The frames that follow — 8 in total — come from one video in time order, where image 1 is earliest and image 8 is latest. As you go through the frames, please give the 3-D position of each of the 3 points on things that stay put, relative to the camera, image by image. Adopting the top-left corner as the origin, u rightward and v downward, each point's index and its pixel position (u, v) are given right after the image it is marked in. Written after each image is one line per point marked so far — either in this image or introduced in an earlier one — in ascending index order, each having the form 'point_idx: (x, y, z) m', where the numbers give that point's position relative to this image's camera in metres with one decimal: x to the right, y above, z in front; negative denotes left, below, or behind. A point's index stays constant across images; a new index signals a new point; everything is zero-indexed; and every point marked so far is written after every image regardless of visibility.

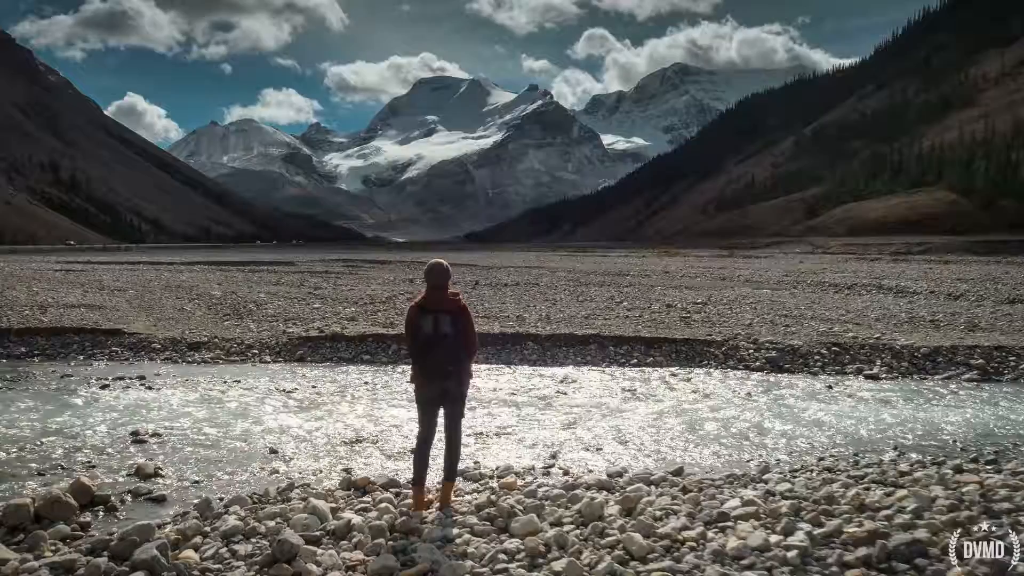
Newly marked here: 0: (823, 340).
0: (+5.0, -0.8, +11.7) m
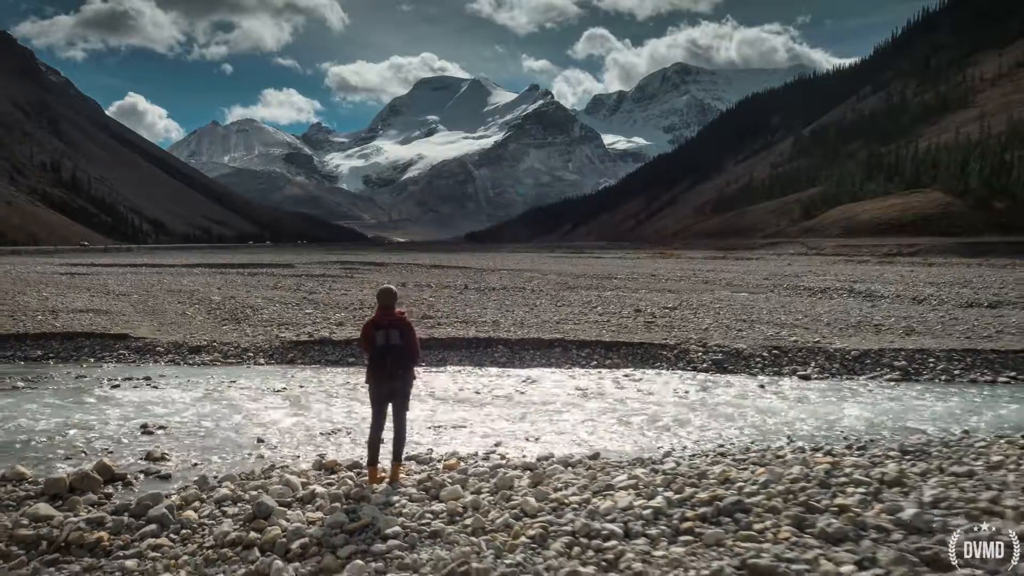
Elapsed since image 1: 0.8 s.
0: (+4.5, -1.0, +12.9) m
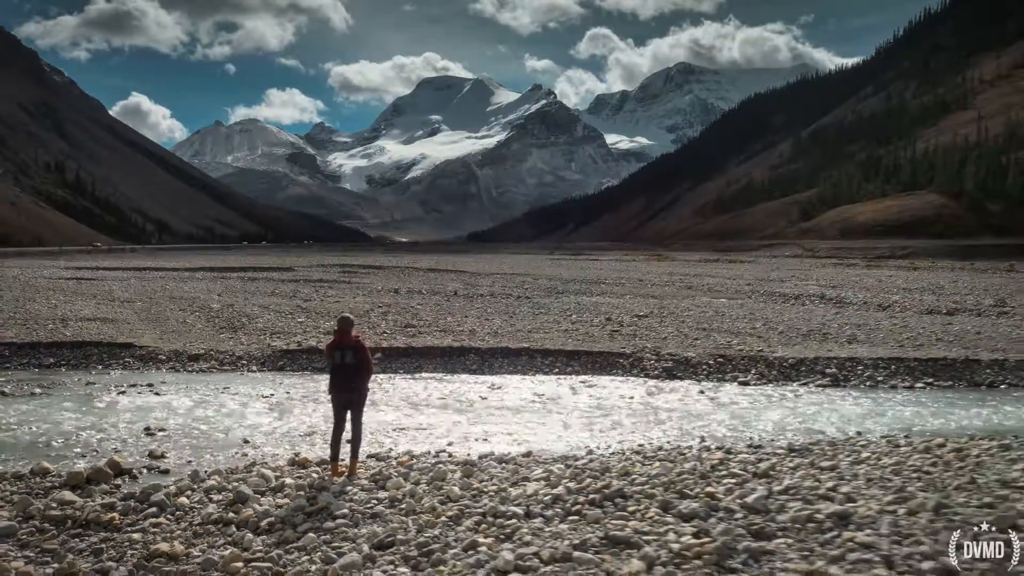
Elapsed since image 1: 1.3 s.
0: (+3.9, -1.3, +14.1) m
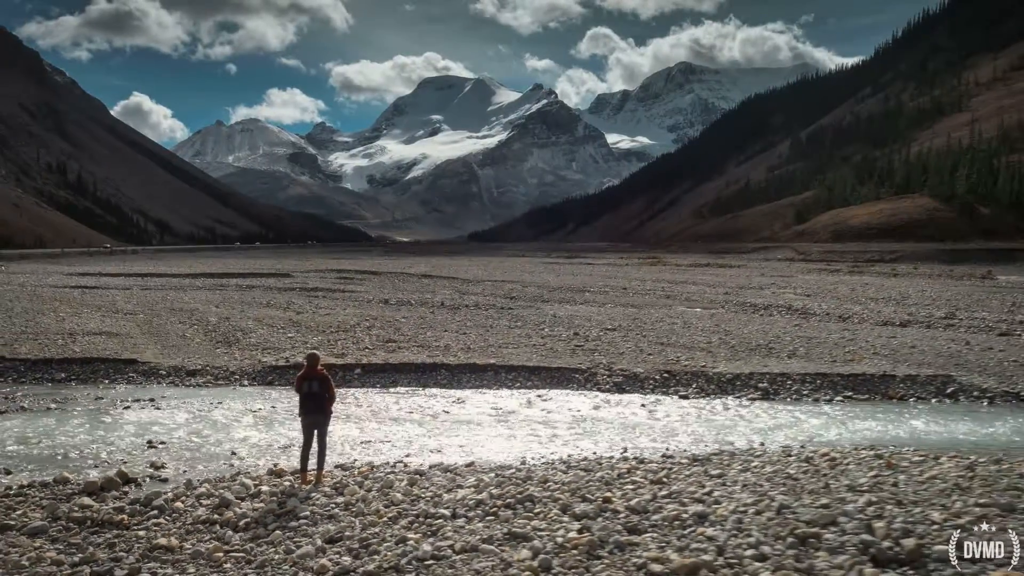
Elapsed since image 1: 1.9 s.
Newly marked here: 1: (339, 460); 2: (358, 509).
0: (+3.2, -1.7, +15.5) m
1: (-2.3, -2.3, +9.4) m
2: (-1.6, -2.3, +7.3) m
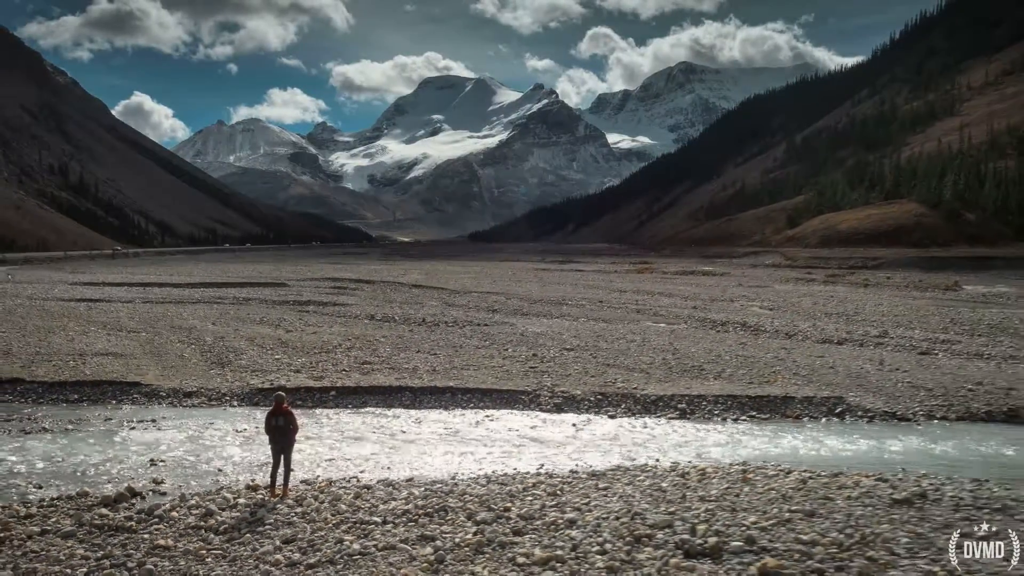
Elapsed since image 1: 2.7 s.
0: (+2.1, -2.5, +17.8) m
1: (-3.4, -3.1, +11.7) m
2: (-2.7, -3.0, +9.5) m
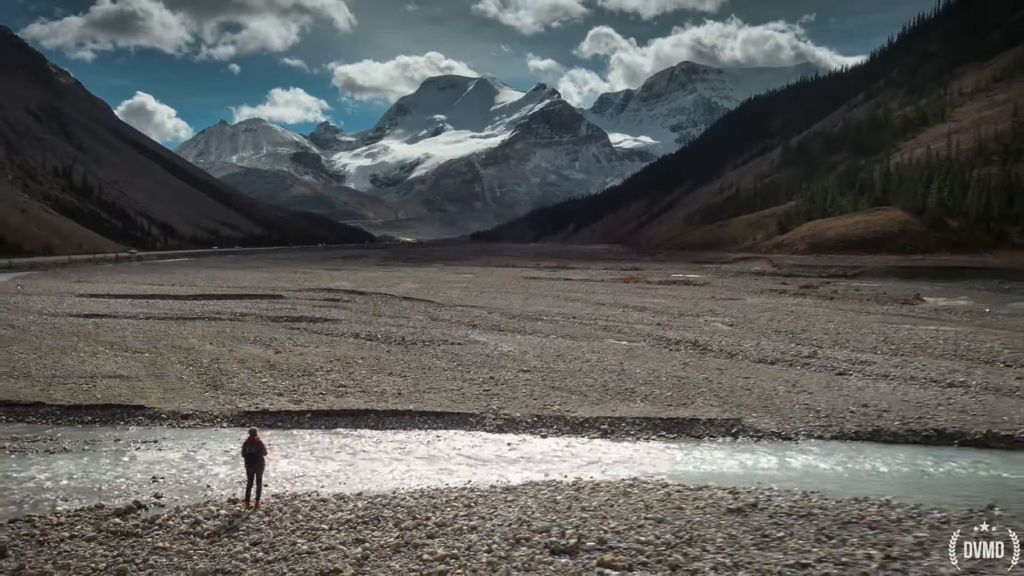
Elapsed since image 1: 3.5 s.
0: (+0.7, -3.6, +20.7) m
1: (-4.8, -4.1, +14.6) m
2: (-4.1, -4.1, +12.5) m
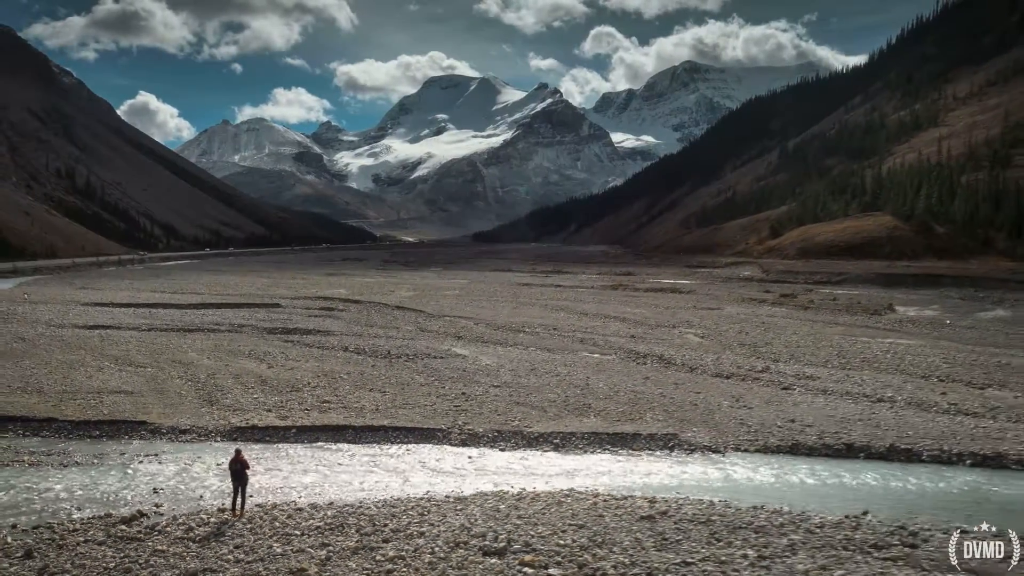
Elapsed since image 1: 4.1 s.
0: (-0.5, -4.4, +23.1) m
1: (-6.0, -5.0, +17.0) m
2: (-5.3, -5.0, +14.8) m
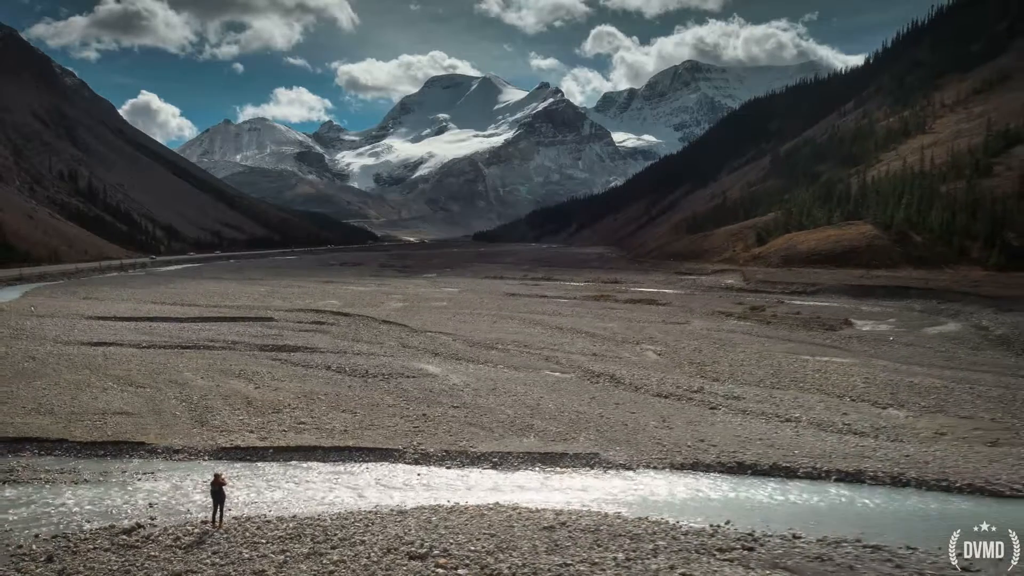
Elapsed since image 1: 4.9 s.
0: (-2.4, -5.9, +26.7) m
1: (-8.0, -6.5, +20.7) m
2: (-7.3, -6.5, +18.5) m
